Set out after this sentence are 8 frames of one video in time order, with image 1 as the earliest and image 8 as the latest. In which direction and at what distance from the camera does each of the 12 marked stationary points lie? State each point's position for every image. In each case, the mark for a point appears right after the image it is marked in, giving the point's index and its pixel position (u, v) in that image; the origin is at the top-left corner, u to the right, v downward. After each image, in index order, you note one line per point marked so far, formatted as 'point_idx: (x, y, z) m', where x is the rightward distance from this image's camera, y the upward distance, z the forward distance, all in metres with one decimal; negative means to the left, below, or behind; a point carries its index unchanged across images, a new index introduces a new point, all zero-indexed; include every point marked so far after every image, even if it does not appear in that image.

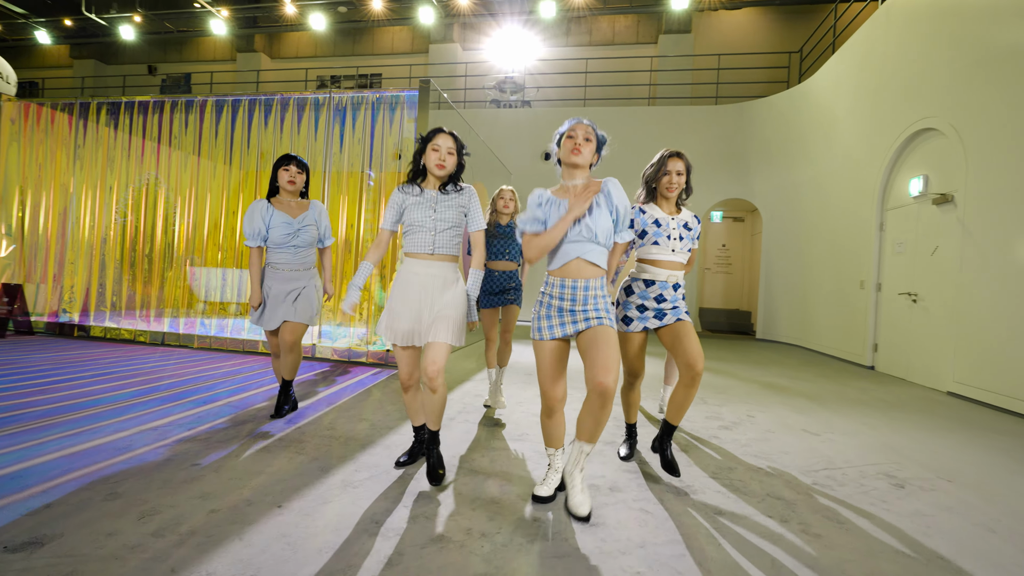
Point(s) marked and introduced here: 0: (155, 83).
0: (-8.4, +4.9, +11.4) m
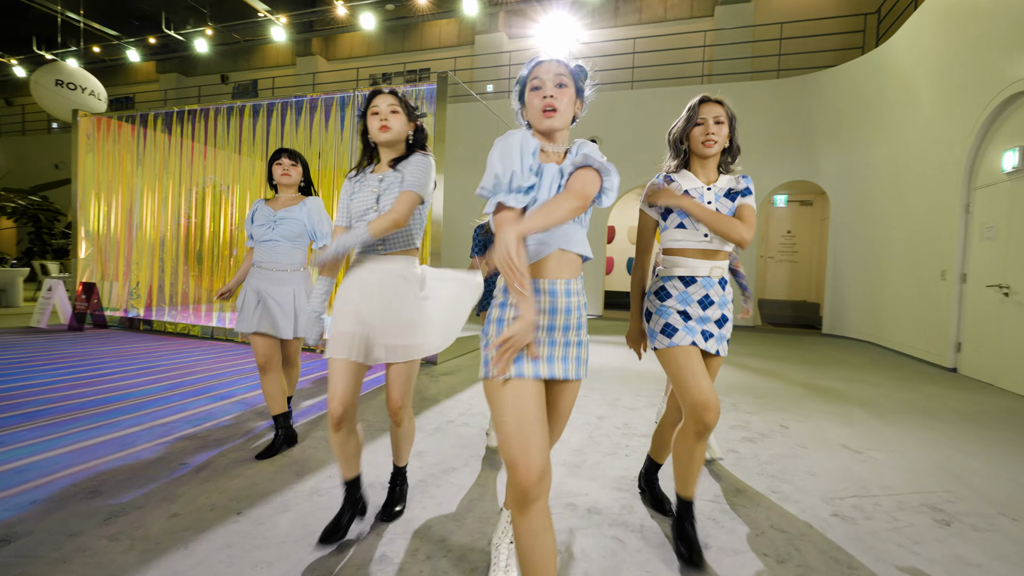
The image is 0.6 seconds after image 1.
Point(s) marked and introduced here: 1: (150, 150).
0: (-7.2, +5.0, +12.2) m
1: (-4.1, +1.7, +5.4) m
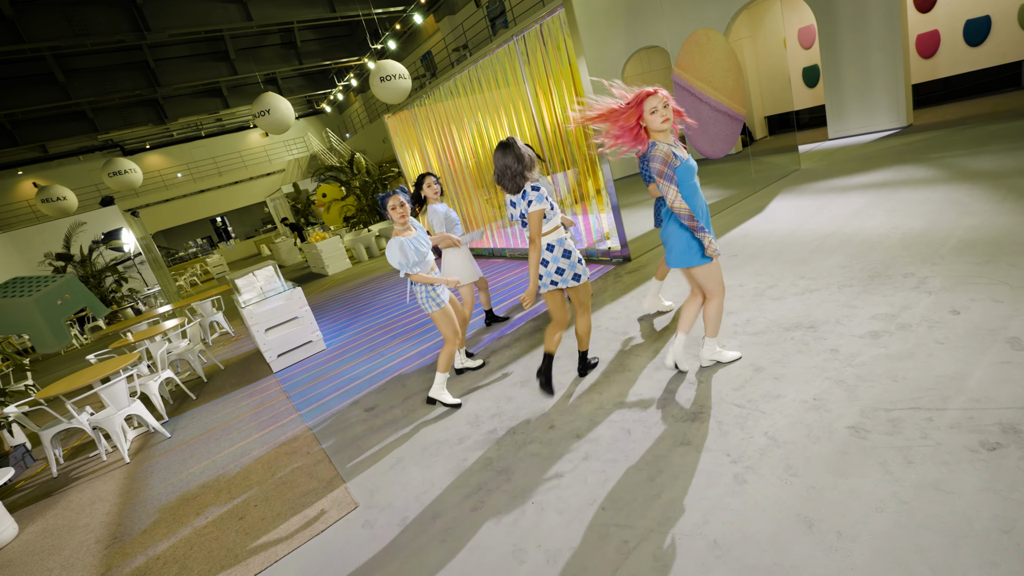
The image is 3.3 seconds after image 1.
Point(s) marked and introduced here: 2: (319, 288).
0: (-0.9, +7.8, +13.7) m
1: (-1.4, +2.6, +7.4) m
2: (-3.5, 0.0, +8.5) m
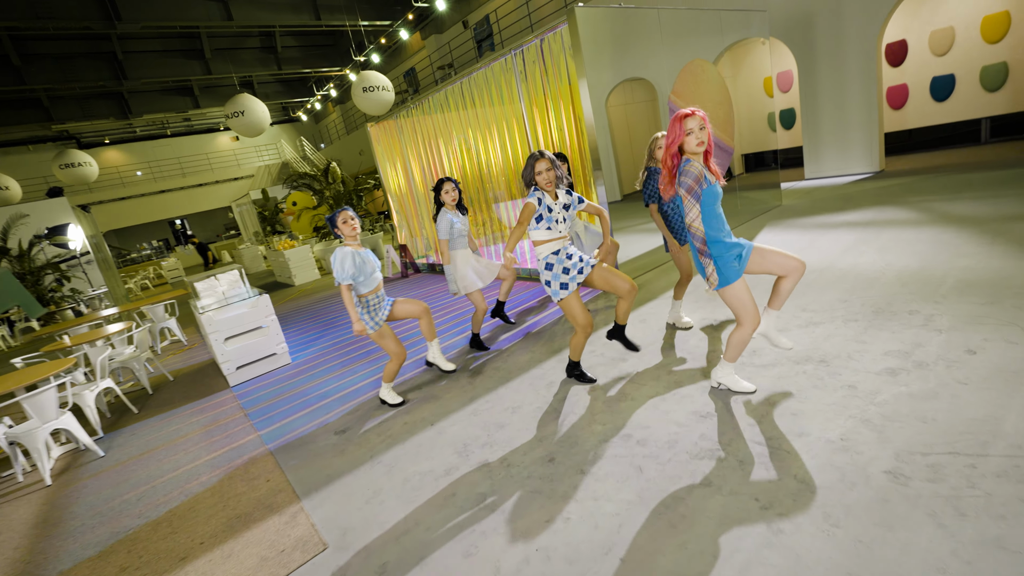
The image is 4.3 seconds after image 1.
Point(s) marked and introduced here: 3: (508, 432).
0: (-1.2, +7.3, +13.8) m
1: (-1.6, +2.4, +7.2) m
2: (-3.9, -0.2, +8.1) m
3: (0.0, -0.8, +2.6) m
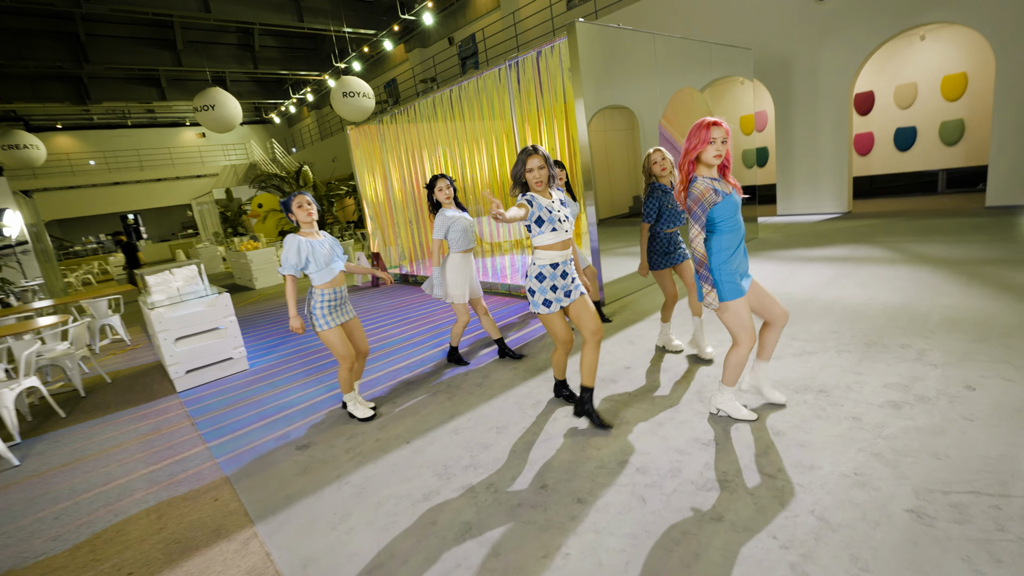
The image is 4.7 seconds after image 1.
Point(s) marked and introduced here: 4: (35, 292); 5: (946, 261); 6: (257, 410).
0: (-1.7, +6.8, +13.8) m
1: (-1.8, +2.2, +7.0) m
2: (-4.3, -0.2, +7.6) m
3: (-0.1, -0.8, +2.4) m
4: (-8.5, -0.1, +8.5) m
5: (+3.9, +0.2, +4.3) m
6: (-1.8, -0.9, +3.4) m
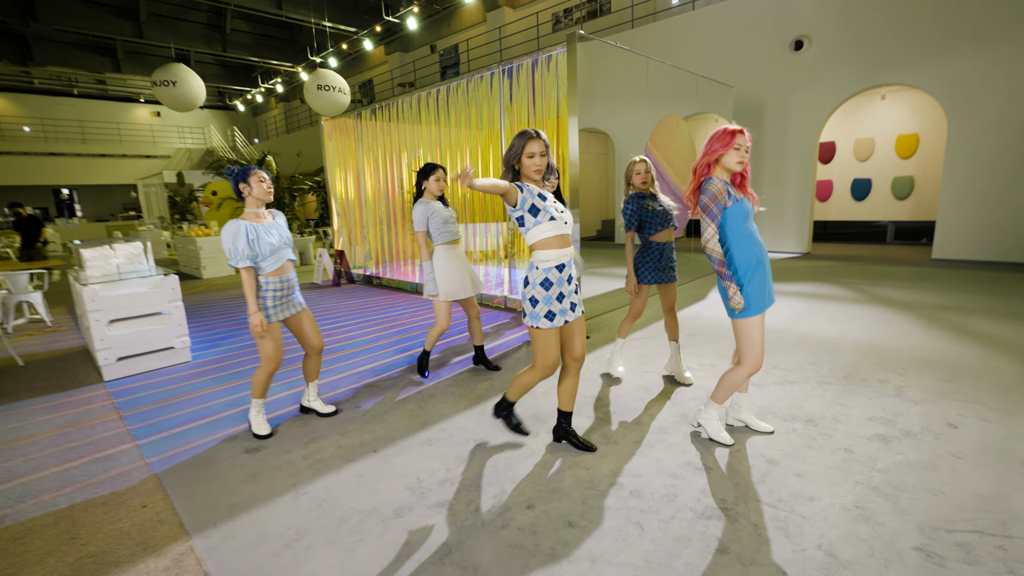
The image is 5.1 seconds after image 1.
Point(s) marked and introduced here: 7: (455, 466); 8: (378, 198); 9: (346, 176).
0: (-2.2, +6.6, +13.7) m
1: (-2.0, +2.2, +6.8) m
2: (-4.8, 0.0, +7.0) m
3: (-0.2, -0.8, +2.2) m
4: (-9.0, +0.4, +7.5) m
5: (+3.7, -0.2, +4.4) m
6: (-2.0, -0.7, +3.0) m
7: (-0.3, -0.8, +2.2) m
8: (-1.9, +1.3, +6.8) m
9: (-2.5, +1.7, +7.3) m
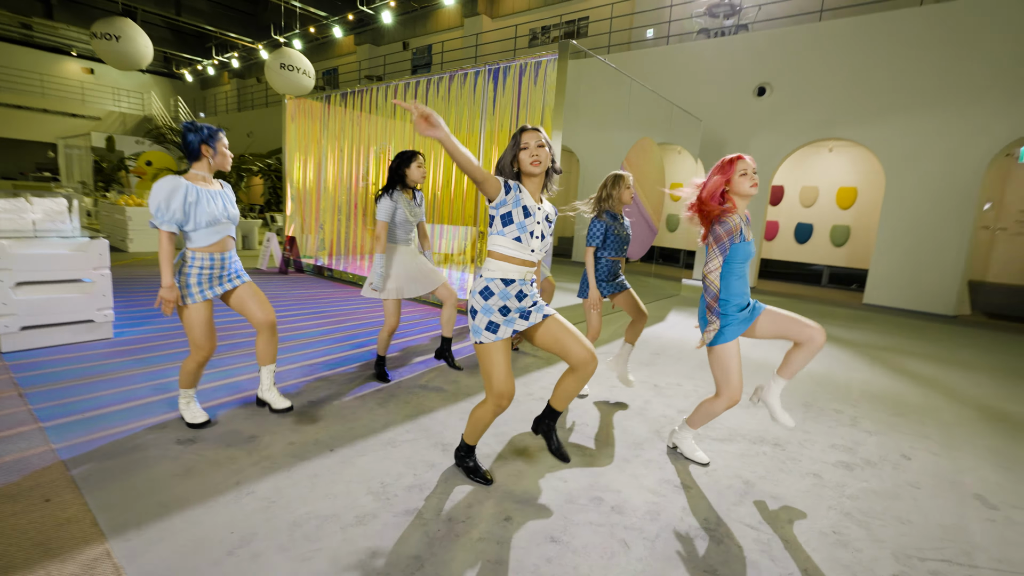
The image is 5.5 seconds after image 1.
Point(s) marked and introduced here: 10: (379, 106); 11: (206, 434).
0: (-2.9, +6.5, +13.5) m
1: (-2.4, +2.3, +6.5) m
2: (-5.3, +0.3, +6.3) m
3: (-0.3, -0.8, +2.0) m
4: (-9.6, +1.2, +6.4) m
5: (+3.3, -0.5, +4.7) m
6: (-2.2, -0.6, +2.6) m
7: (-0.4, -0.8, +2.0) m
8: (-2.3, +1.4, +6.5) m
9: (-3.0, +1.8, +6.9) m
10: (-1.7, +2.3, +6.0) m
11: (-1.4, -0.7, +2.2) m
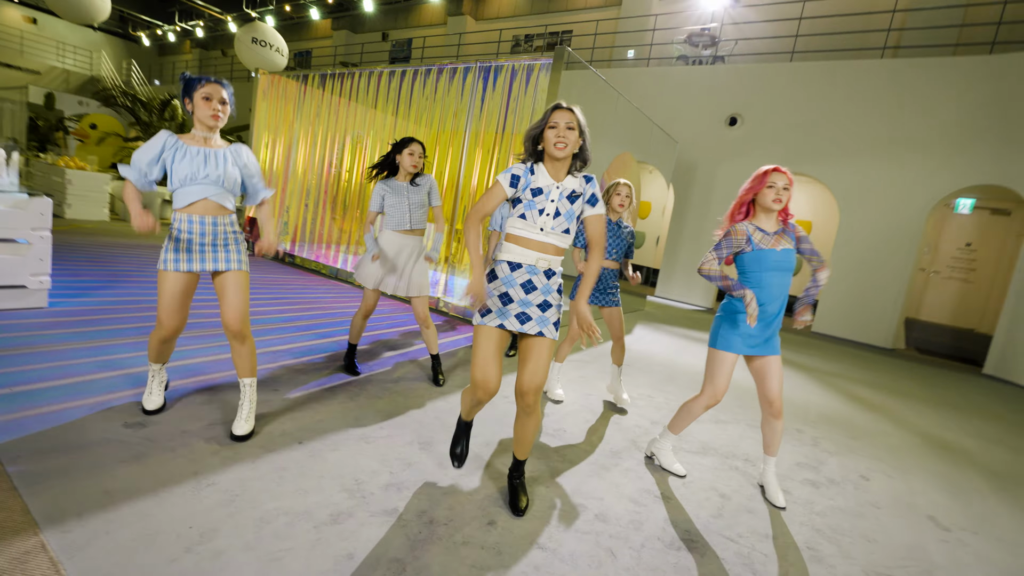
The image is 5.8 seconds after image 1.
0: (-3.5, +6.6, +13.2) m
1: (-2.6, +2.4, +6.2) m
2: (-5.7, +0.7, +5.7) m
3: (-0.4, -0.7, +1.9) m
4: (-9.8, +1.9, +5.5) m
5: (+3.0, -0.8, +4.9) m
6: (-2.3, -0.4, +2.4) m
7: (-0.5, -0.7, +1.9) m
8: (-2.6, +1.5, +6.2) m
9: (-3.3, +2.0, +6.5) m
10: (-1.9, +2.4, +5.8) m
11: (-1.5, -0.5, +2.0) m
